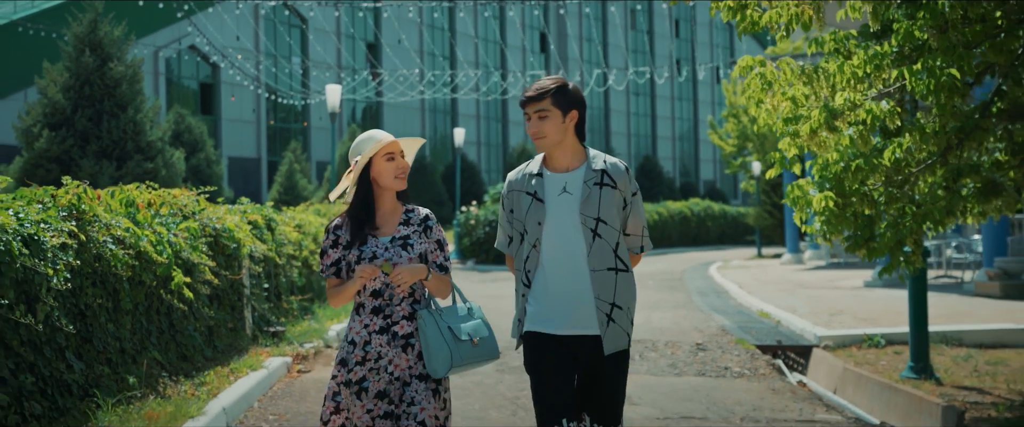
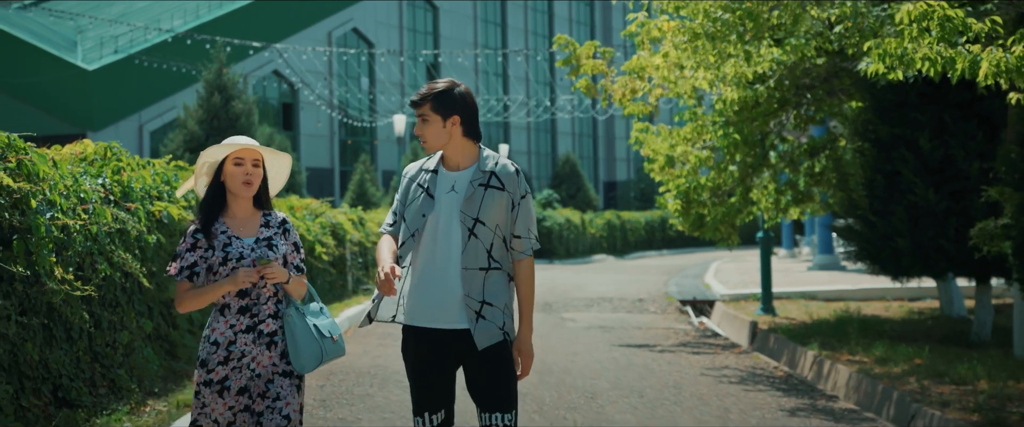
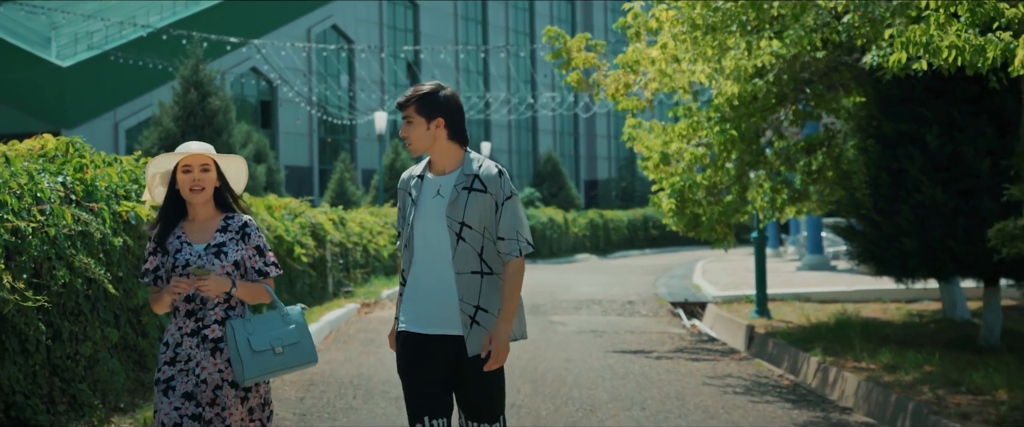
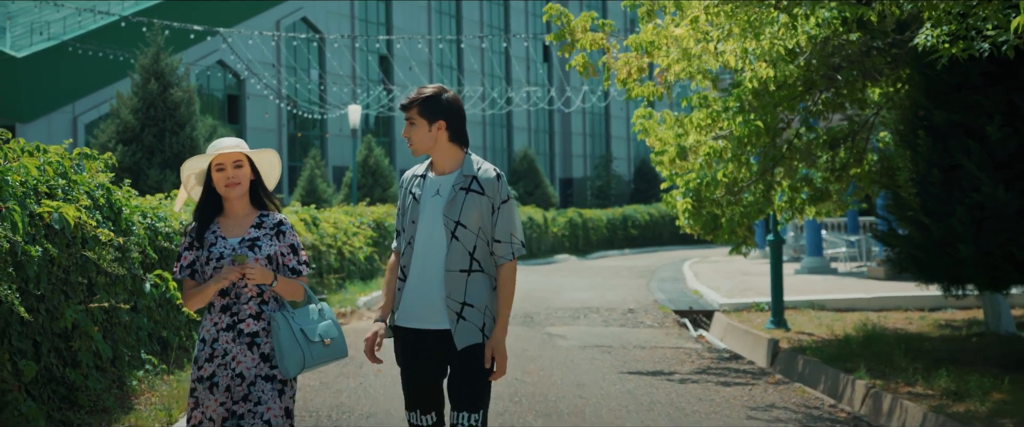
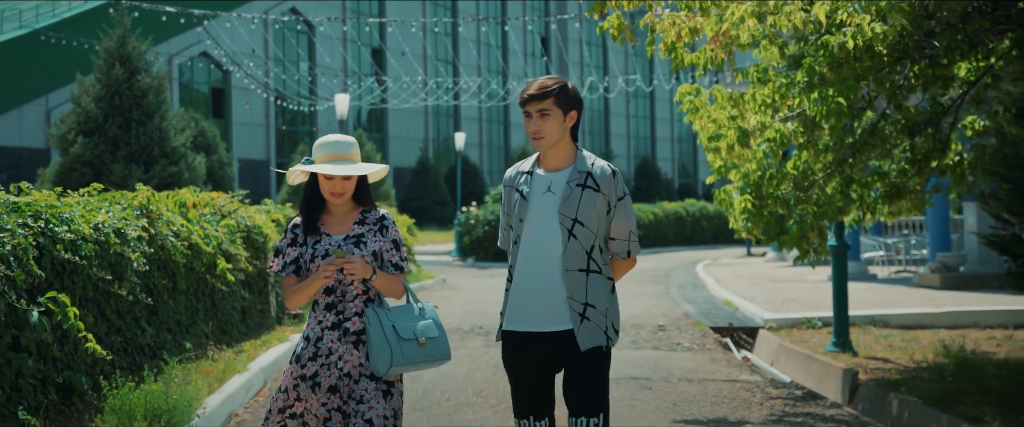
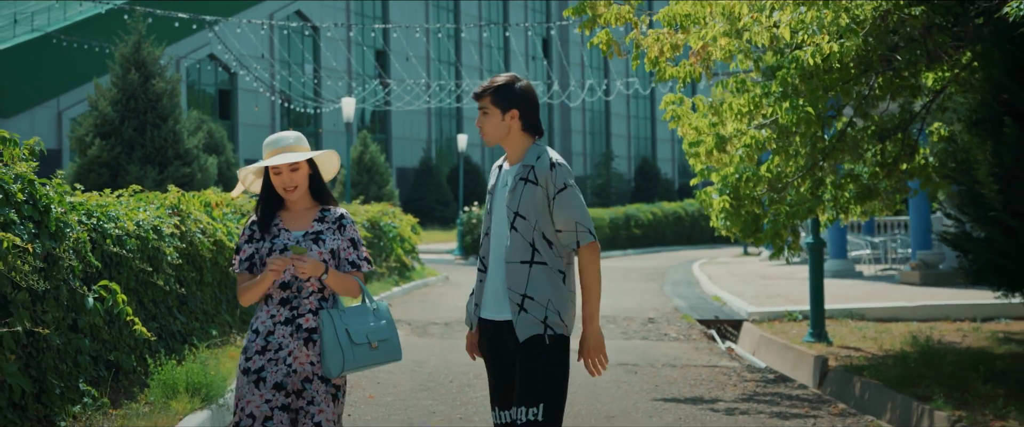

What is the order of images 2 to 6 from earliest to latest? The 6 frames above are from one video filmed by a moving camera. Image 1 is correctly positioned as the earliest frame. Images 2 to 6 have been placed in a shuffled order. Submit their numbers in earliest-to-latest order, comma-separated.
5, 6, 4, 3, 2
